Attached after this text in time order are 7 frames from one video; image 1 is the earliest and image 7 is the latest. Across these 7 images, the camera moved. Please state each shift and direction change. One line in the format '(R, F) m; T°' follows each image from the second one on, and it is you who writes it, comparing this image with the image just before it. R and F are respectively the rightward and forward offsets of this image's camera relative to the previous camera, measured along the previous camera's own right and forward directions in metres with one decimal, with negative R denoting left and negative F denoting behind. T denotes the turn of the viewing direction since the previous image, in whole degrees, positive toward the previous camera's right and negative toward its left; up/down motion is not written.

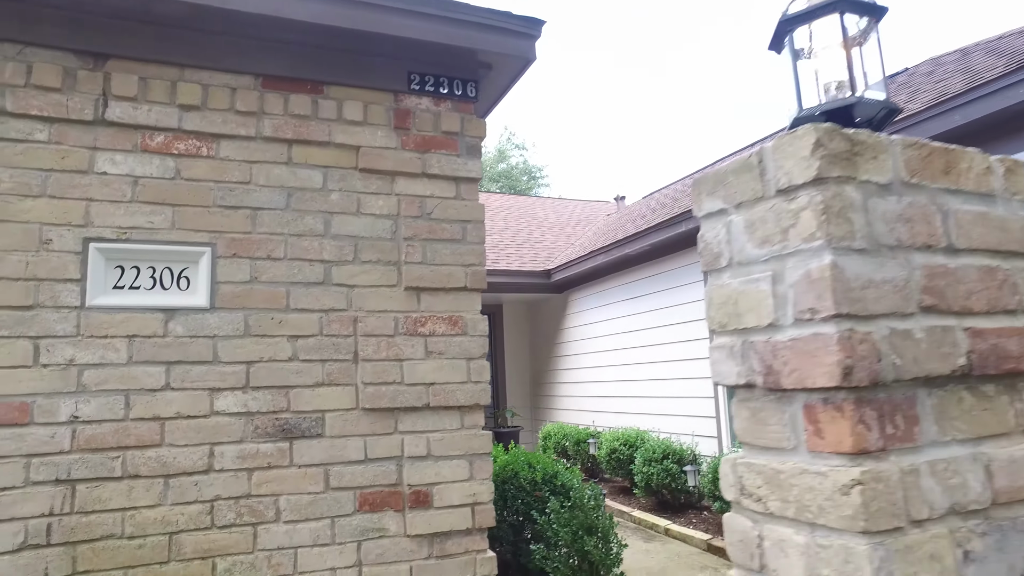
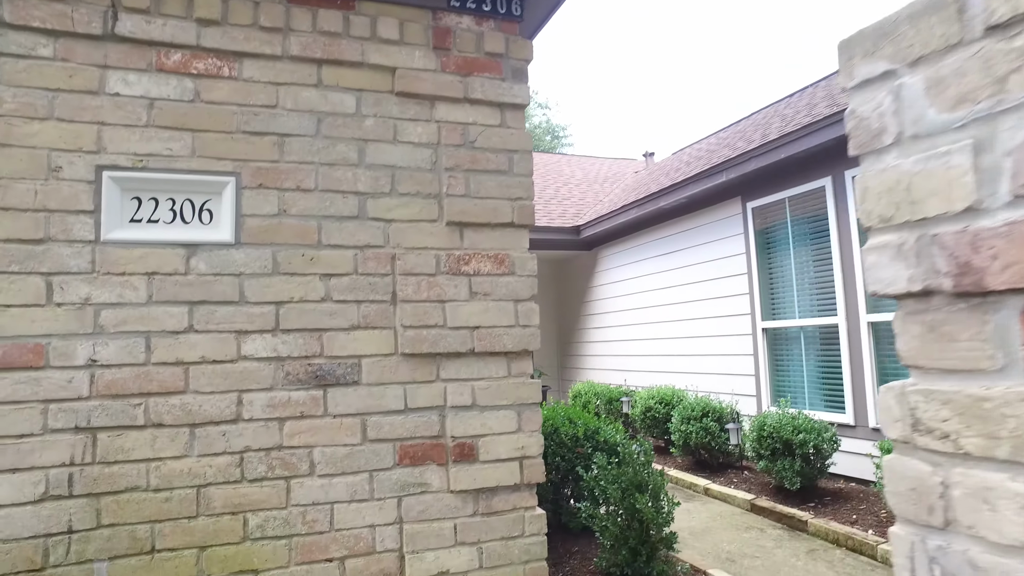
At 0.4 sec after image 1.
(-0.1, +0.2) m; -1°
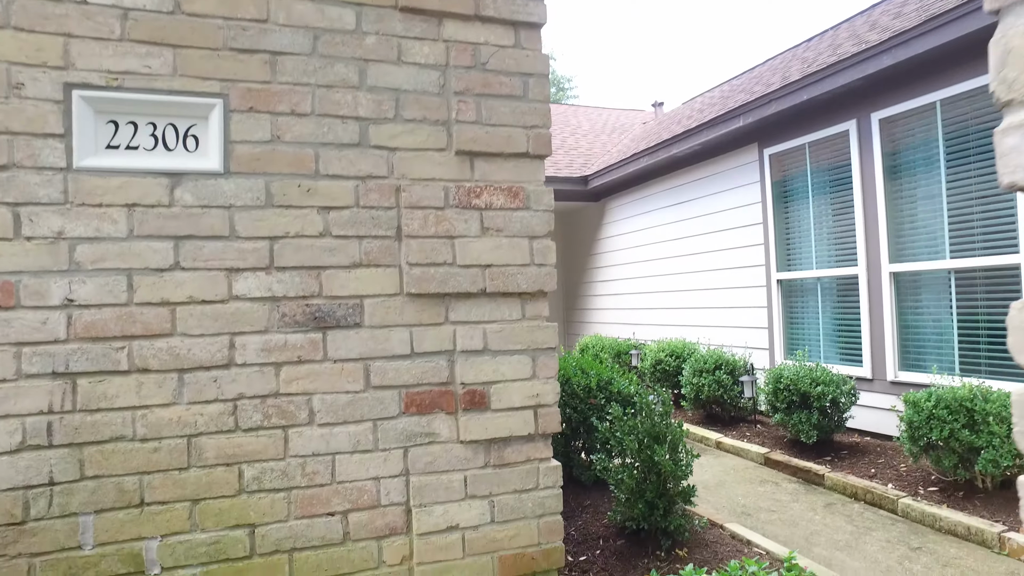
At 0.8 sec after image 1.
(0.0, +0.2) m; 0°
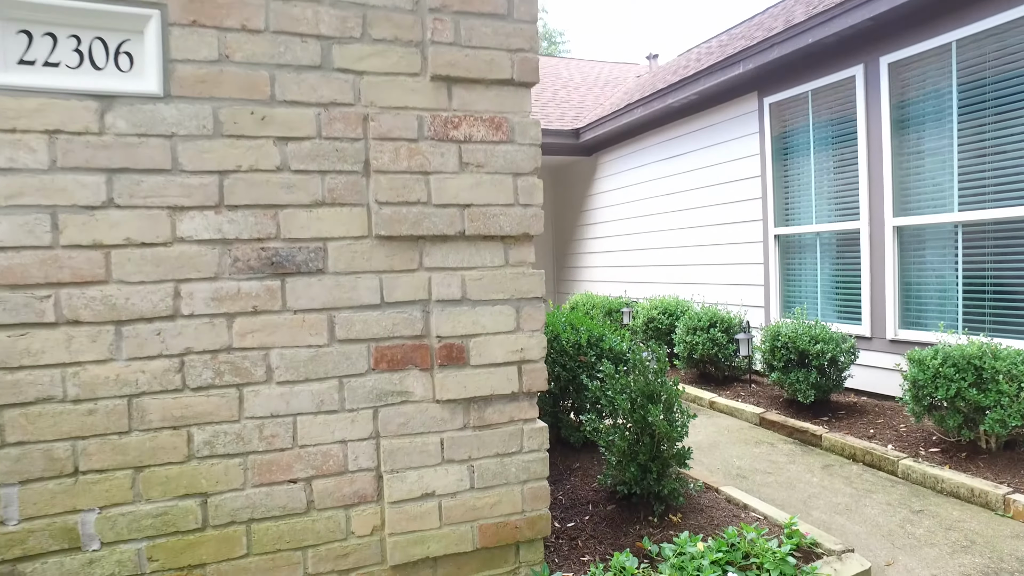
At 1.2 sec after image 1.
(0.0, +0.2) m; +1°
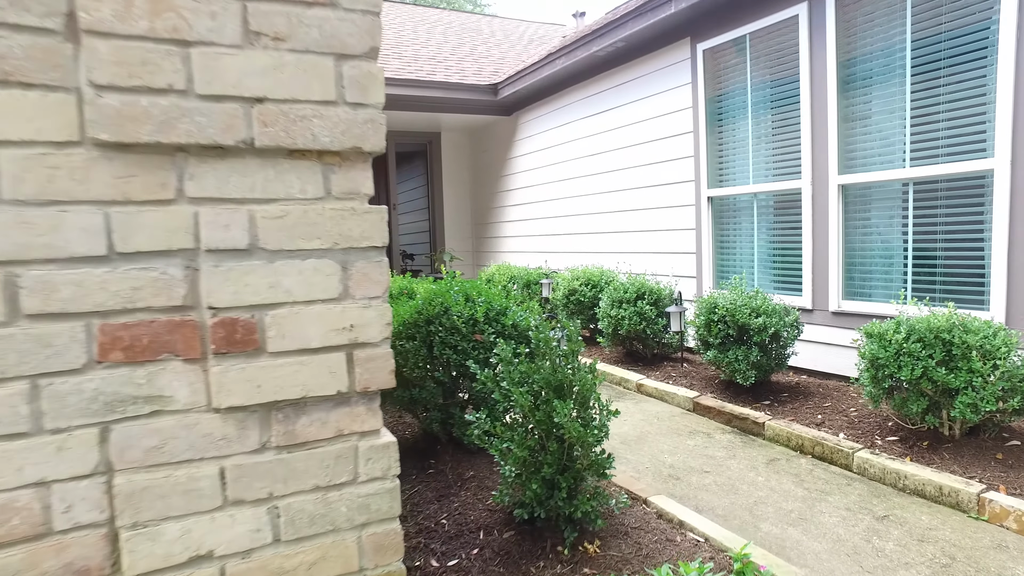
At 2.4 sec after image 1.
(+0.2, +0.6) m; +6°
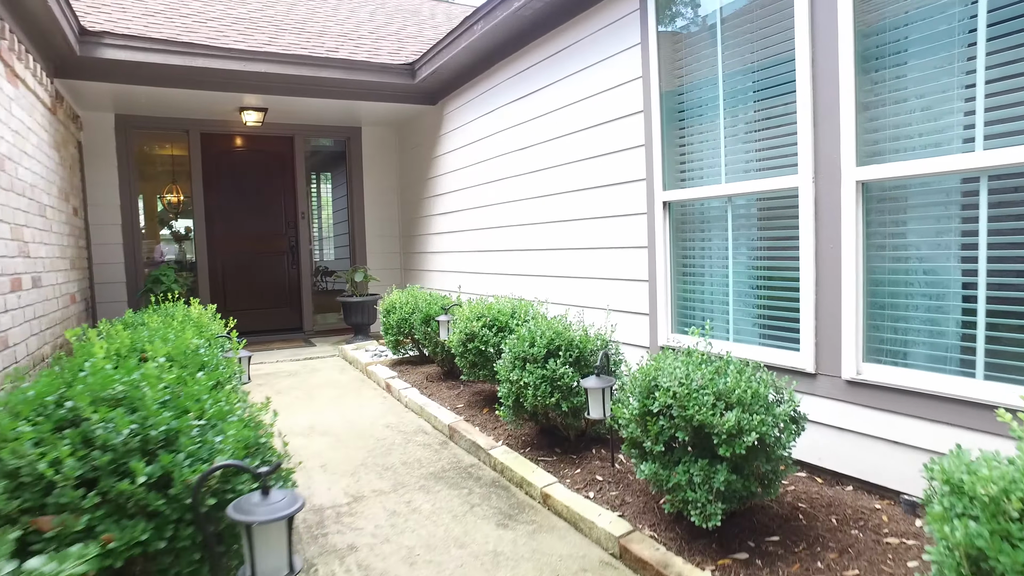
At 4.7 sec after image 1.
(+0.6, +1.4) m; +1°
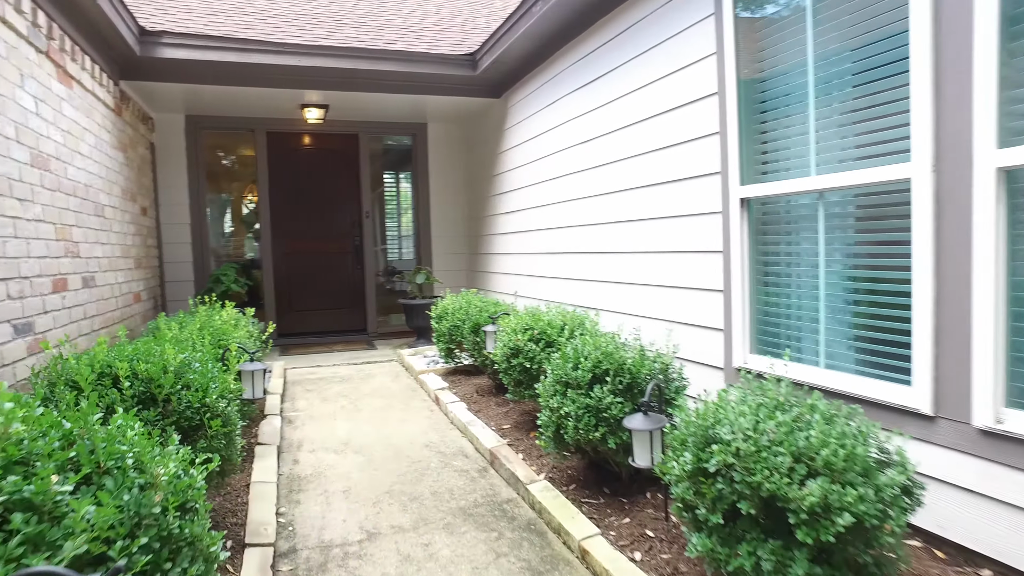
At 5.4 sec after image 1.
(+0.2, +0.4) m; -7°
